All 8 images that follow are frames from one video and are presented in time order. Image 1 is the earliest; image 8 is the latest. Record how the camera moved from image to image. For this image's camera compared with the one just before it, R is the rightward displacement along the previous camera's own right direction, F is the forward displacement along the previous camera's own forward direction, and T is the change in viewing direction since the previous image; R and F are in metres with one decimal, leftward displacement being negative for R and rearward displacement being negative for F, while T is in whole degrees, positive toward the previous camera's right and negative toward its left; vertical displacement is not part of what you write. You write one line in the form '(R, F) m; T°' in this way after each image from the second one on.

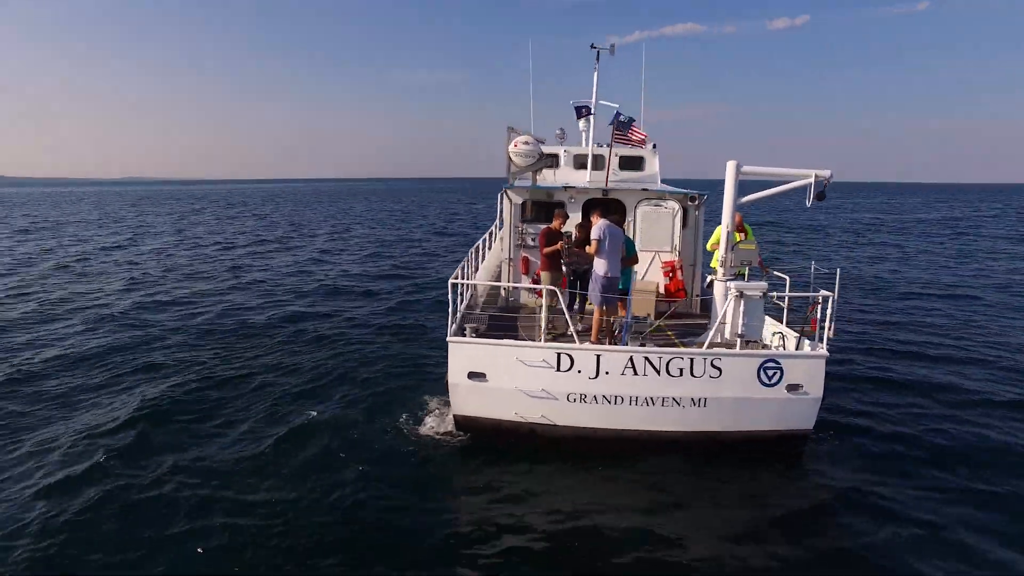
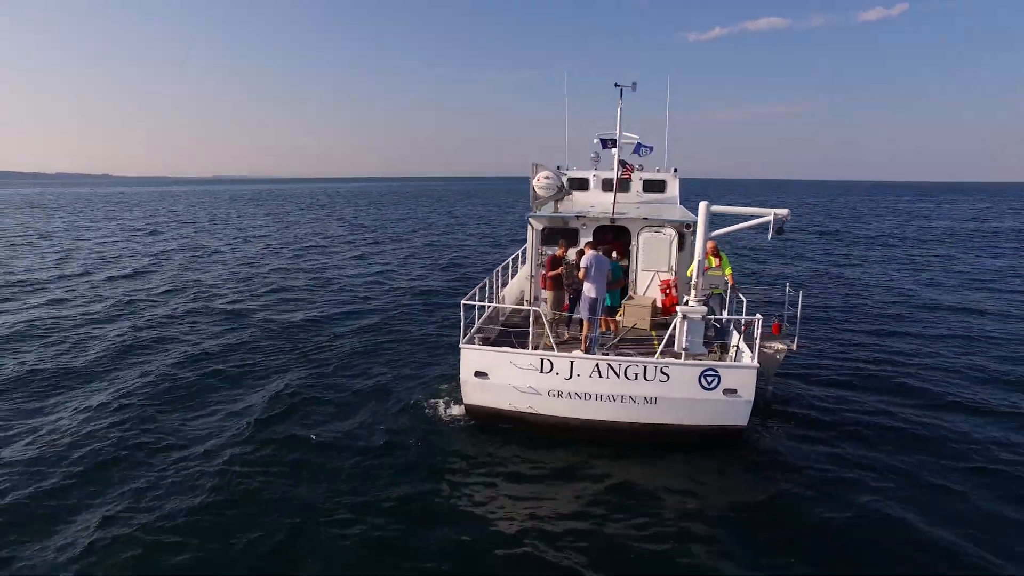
(+0.9, -1.7) m; -6°
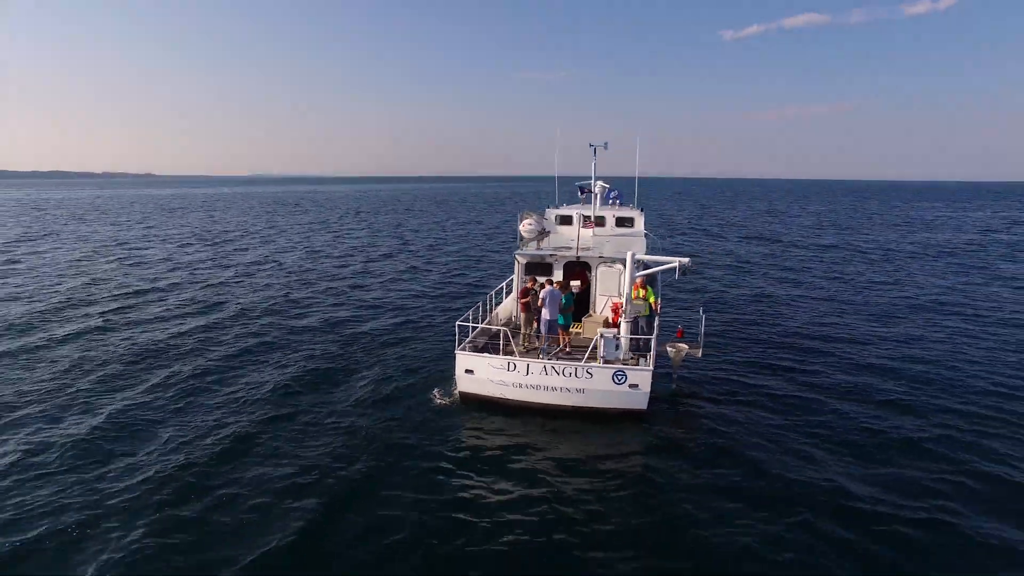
(+1.0, -3.8) m; -3°
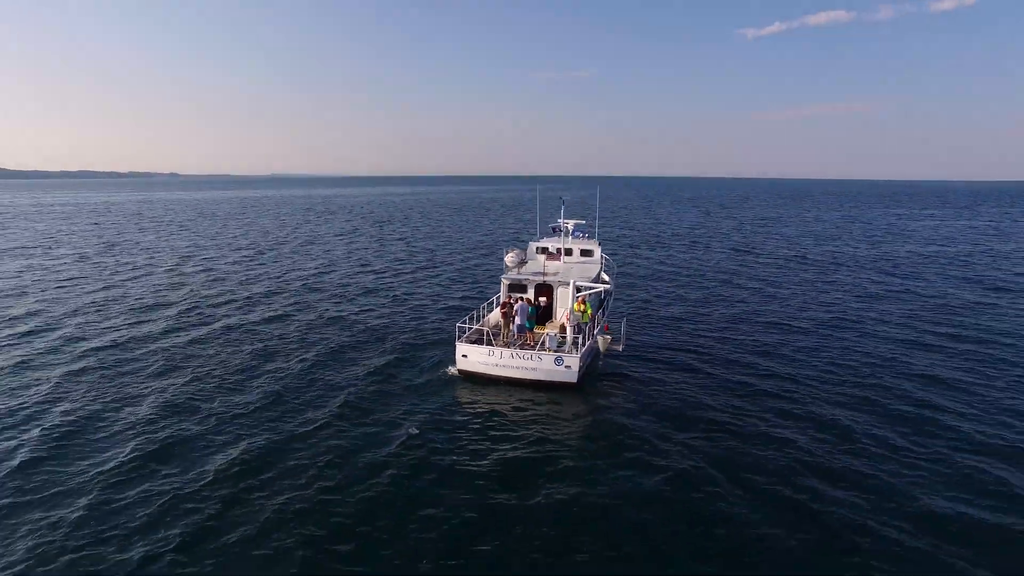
(+1.1, -6.7) m; -2°
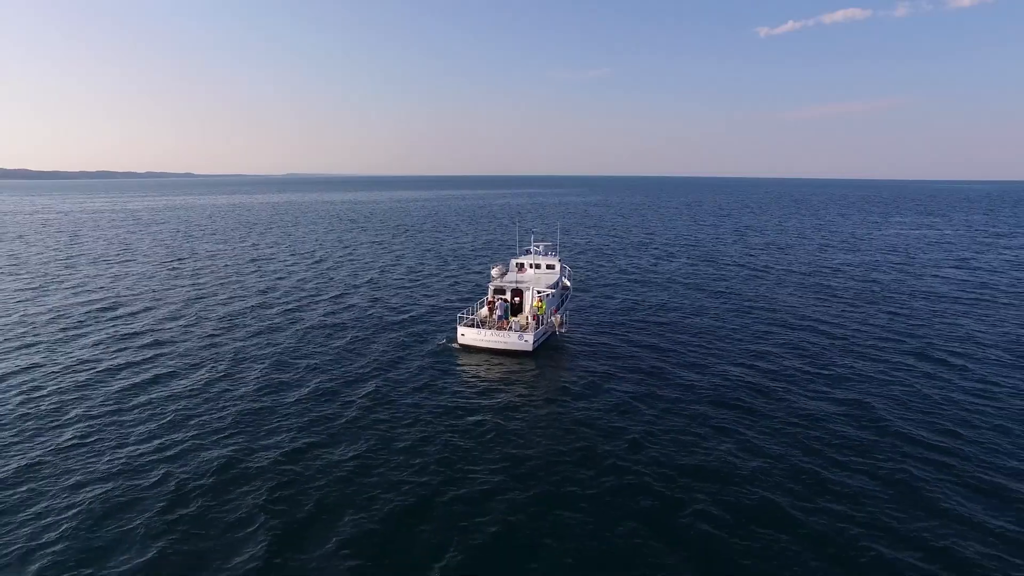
(+1.3, -11.0) m; -1°
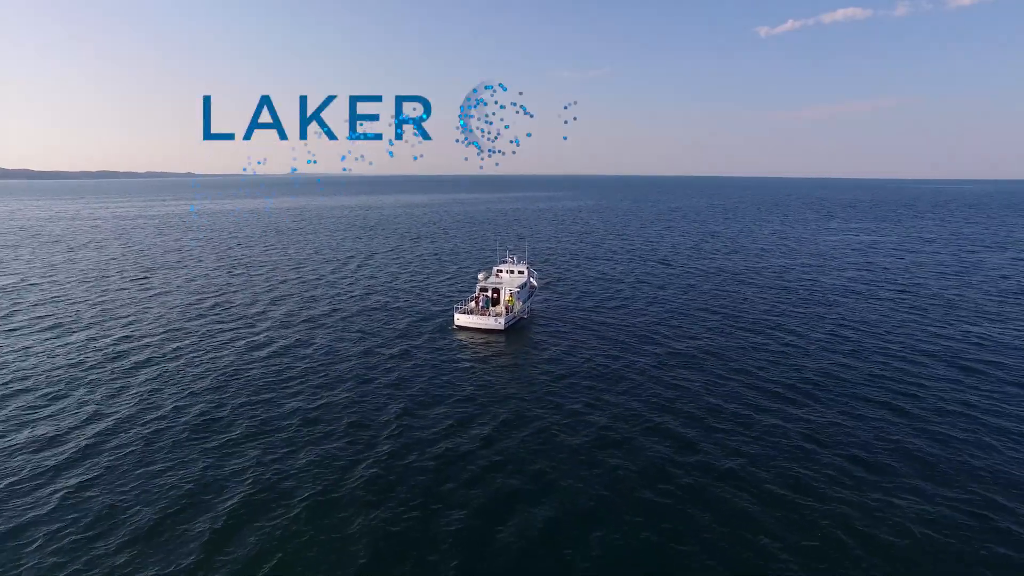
(+1.4, -14.1) m; 0°
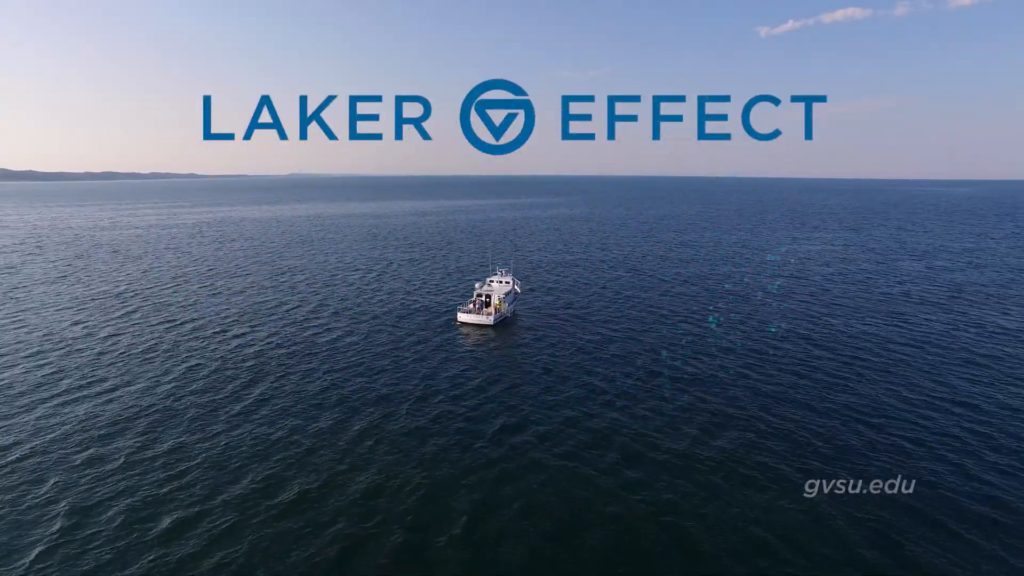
(+0.4, -16.1) m; 0°
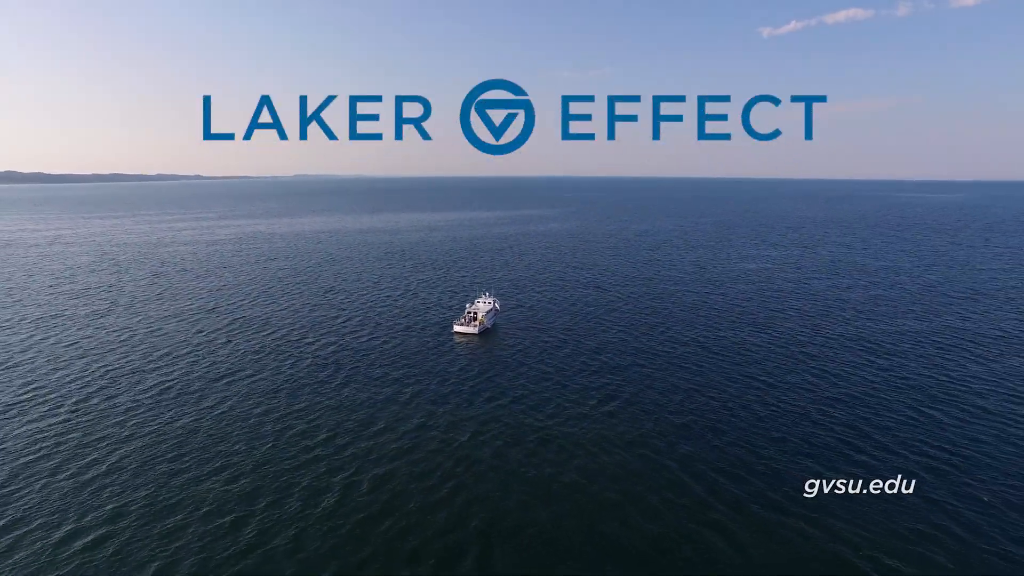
(+0.9, -25.5) m; 0°
